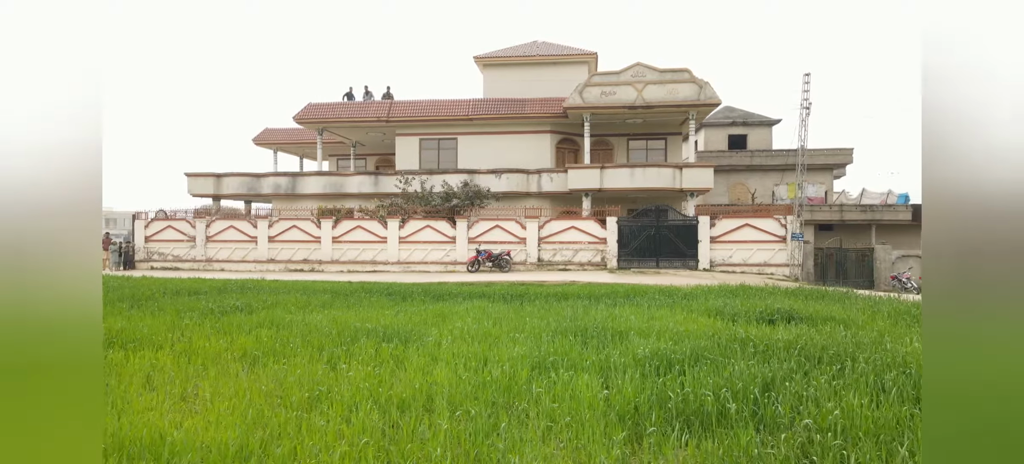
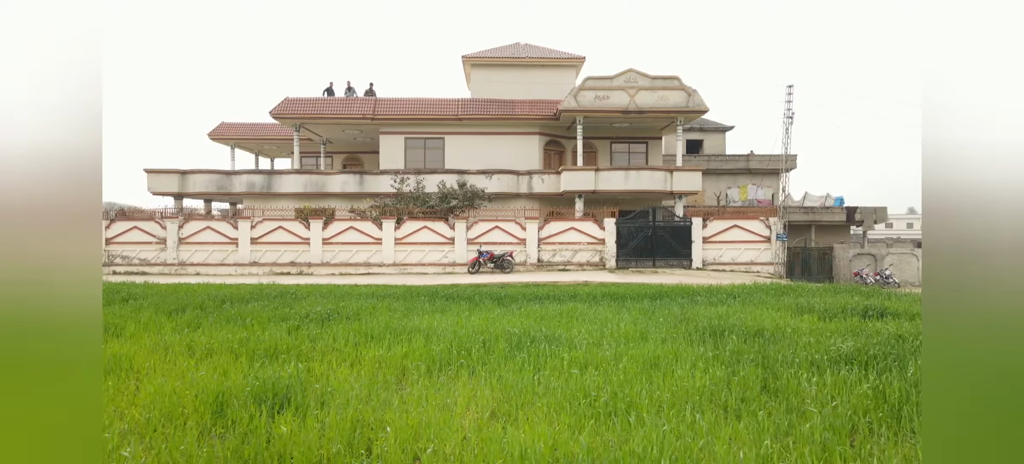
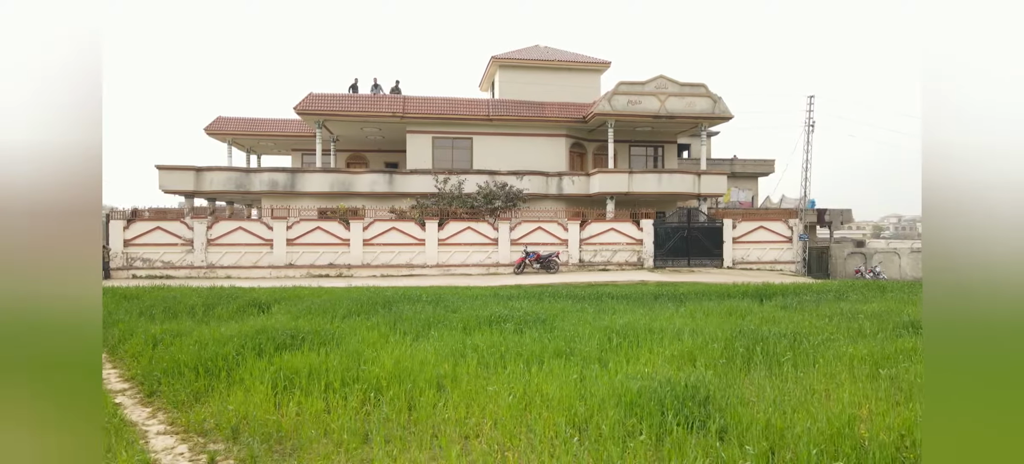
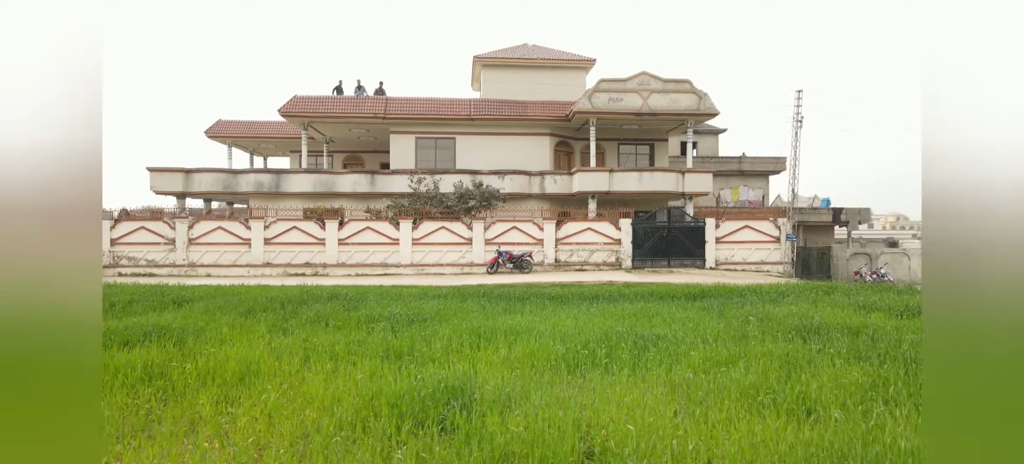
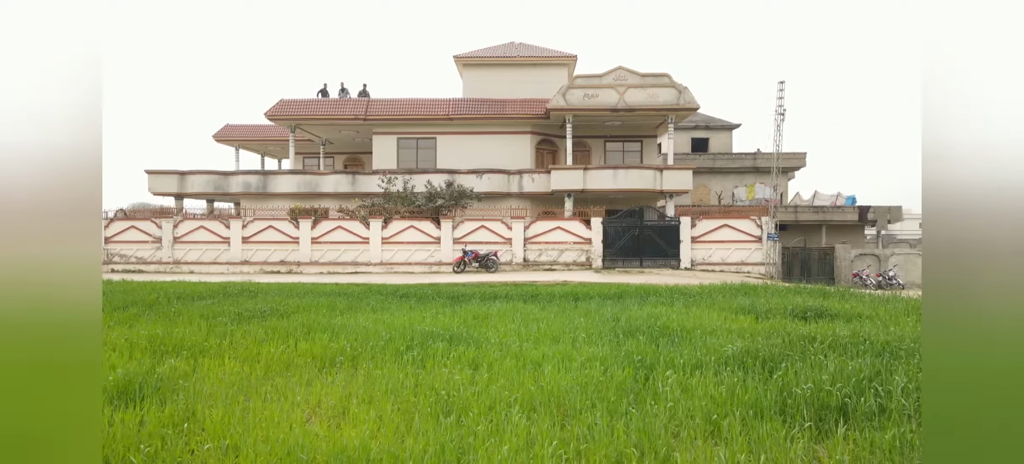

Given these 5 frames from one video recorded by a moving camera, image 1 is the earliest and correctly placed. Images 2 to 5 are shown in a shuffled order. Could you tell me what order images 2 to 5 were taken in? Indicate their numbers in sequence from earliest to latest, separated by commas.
5, 2, 4, 3
